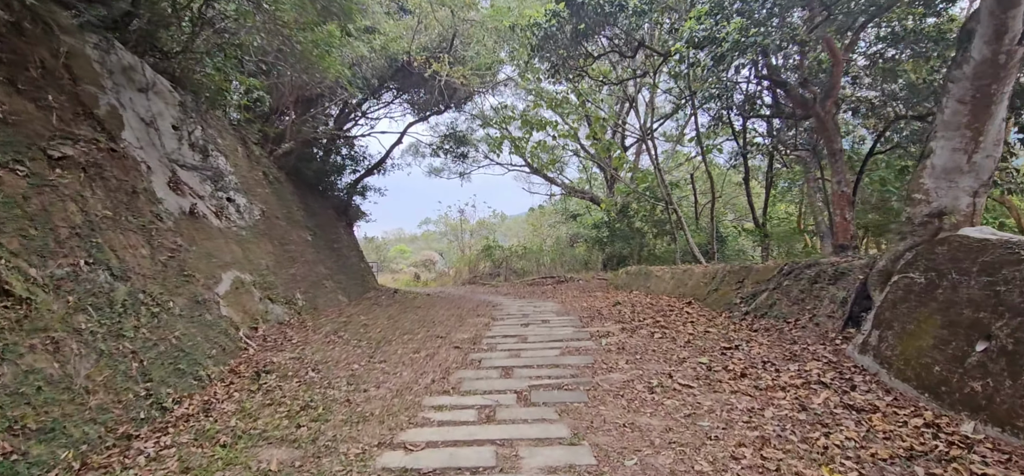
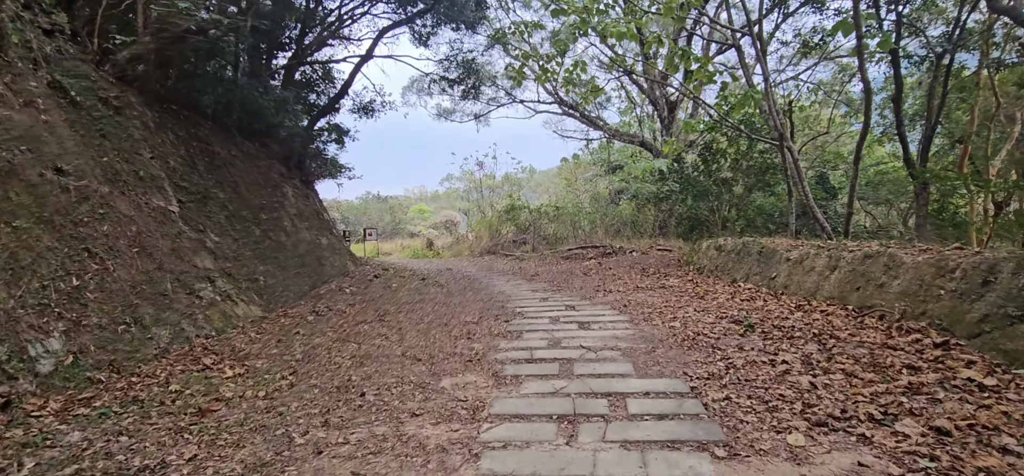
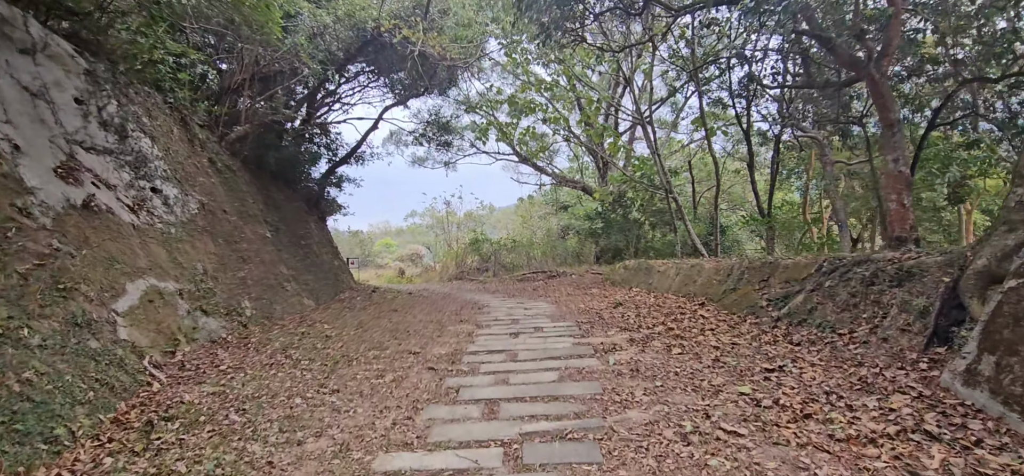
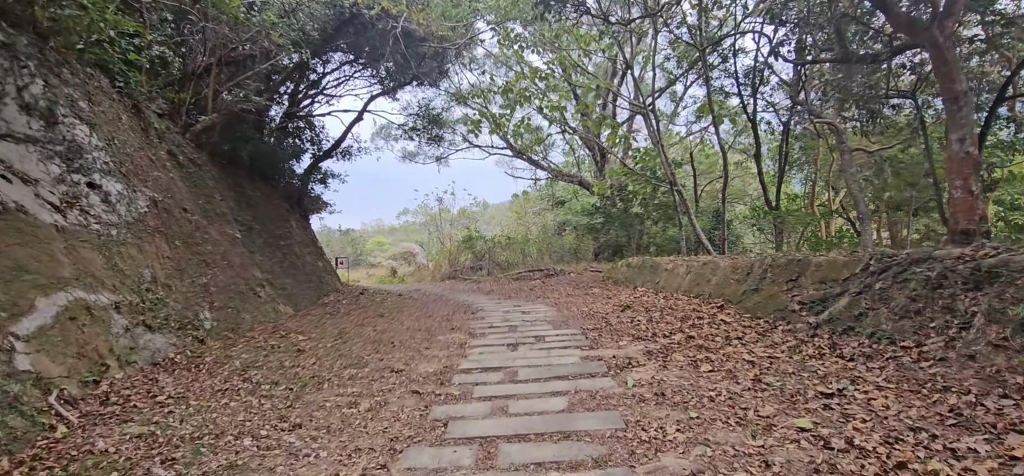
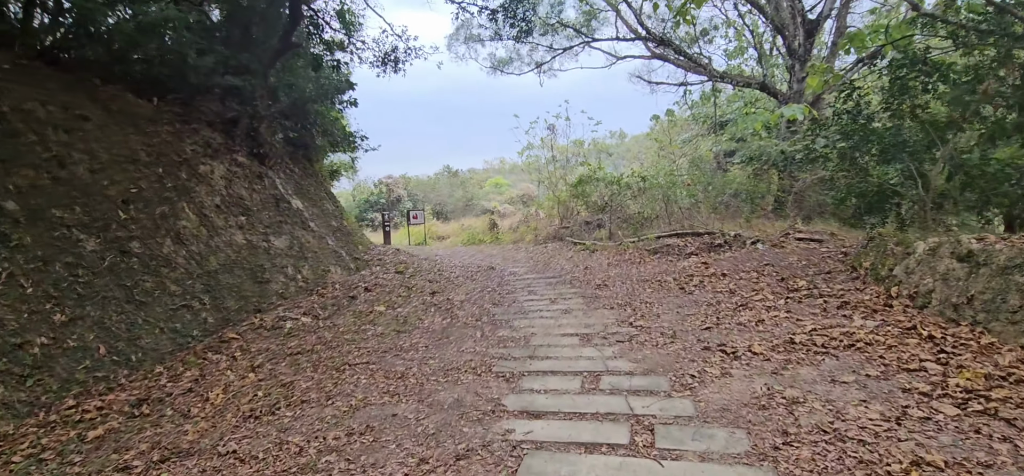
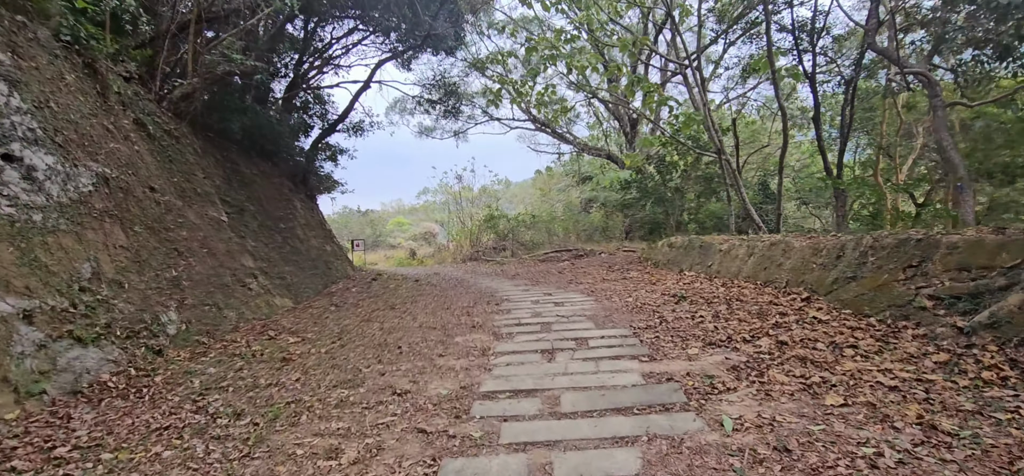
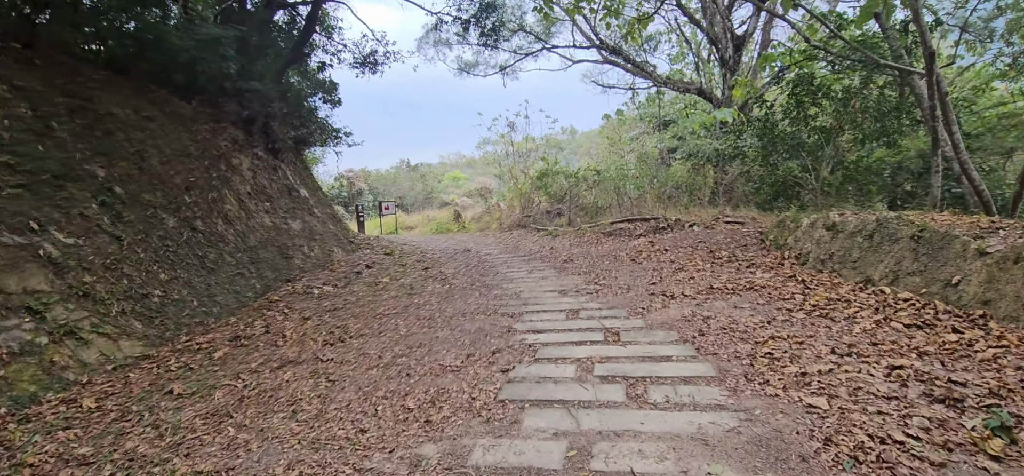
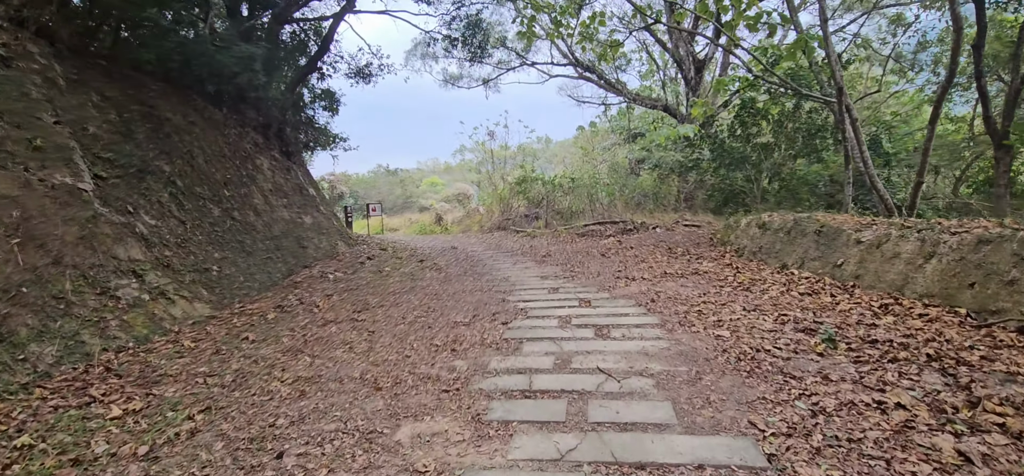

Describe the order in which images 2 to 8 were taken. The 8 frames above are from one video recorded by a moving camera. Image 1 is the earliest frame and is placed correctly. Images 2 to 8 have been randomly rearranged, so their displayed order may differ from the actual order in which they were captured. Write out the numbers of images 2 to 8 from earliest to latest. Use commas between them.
3, 4, 6, 2, 8, 7, 5
